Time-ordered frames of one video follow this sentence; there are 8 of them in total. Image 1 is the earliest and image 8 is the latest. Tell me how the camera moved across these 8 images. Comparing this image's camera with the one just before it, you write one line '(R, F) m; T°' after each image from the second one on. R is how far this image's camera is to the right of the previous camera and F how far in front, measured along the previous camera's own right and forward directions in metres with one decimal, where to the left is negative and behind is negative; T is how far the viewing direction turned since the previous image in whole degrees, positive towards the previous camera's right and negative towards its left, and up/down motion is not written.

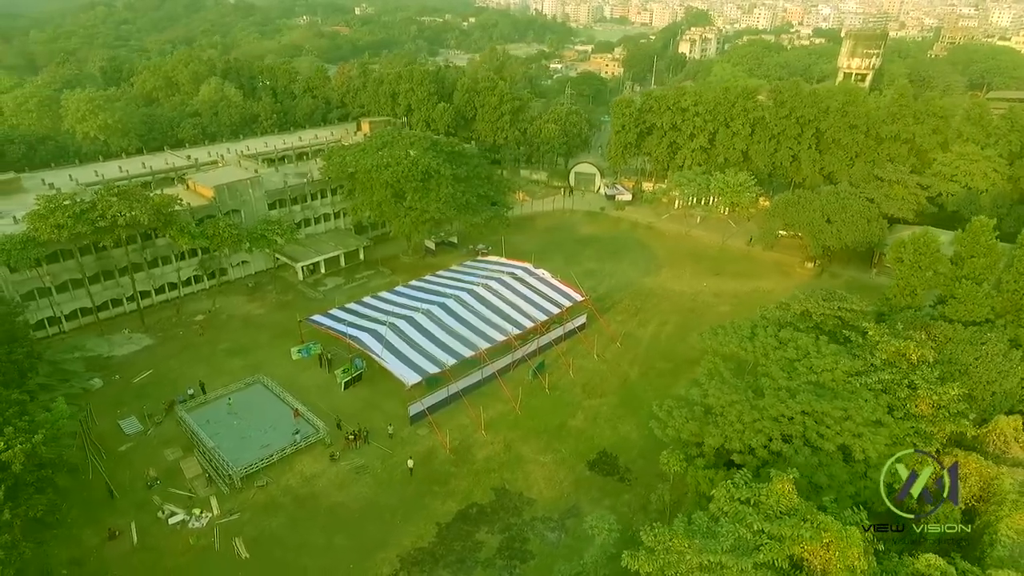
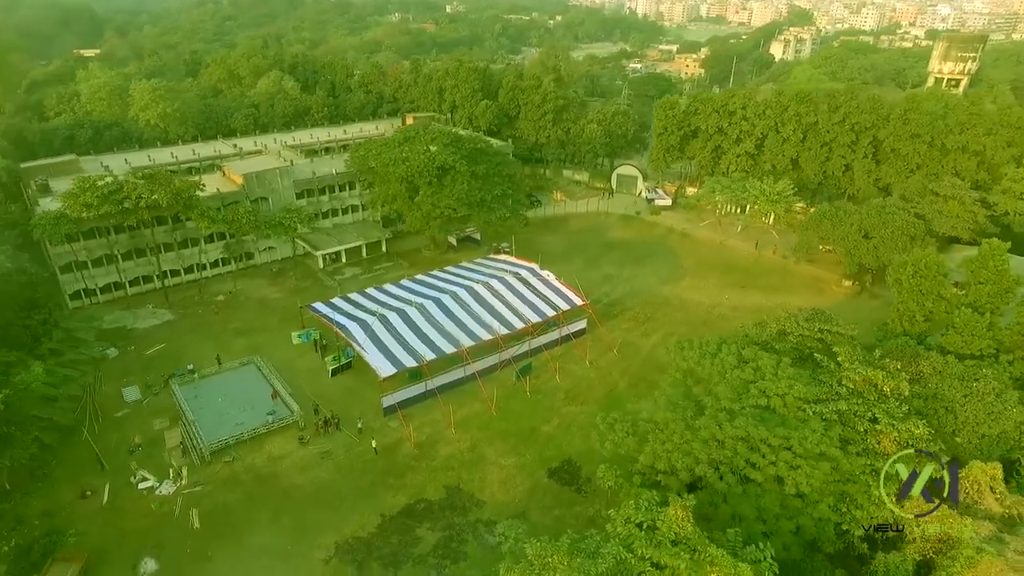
(+4.7, +0.6) m; -7°
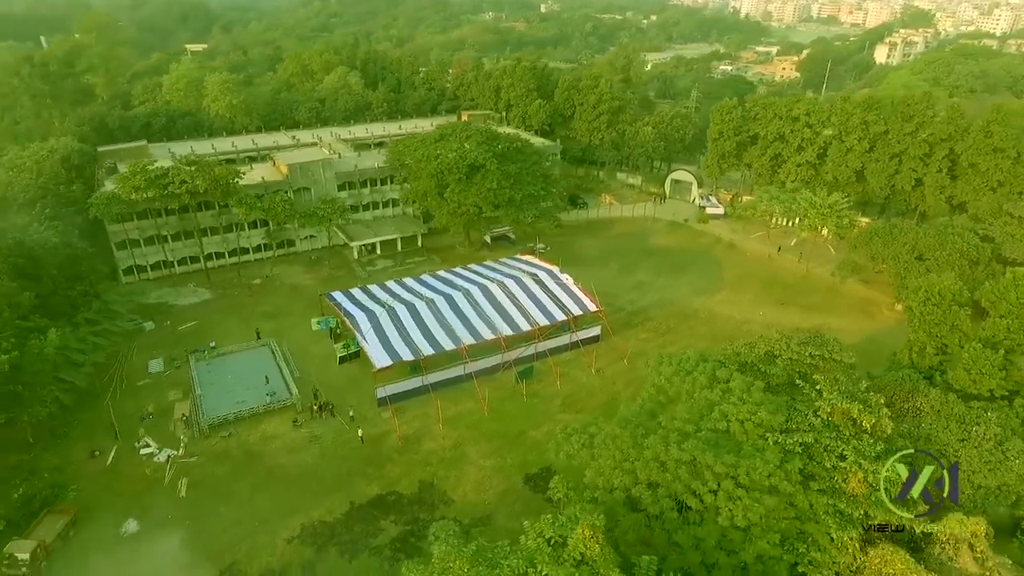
(+4.0, +0.5) m; -8°
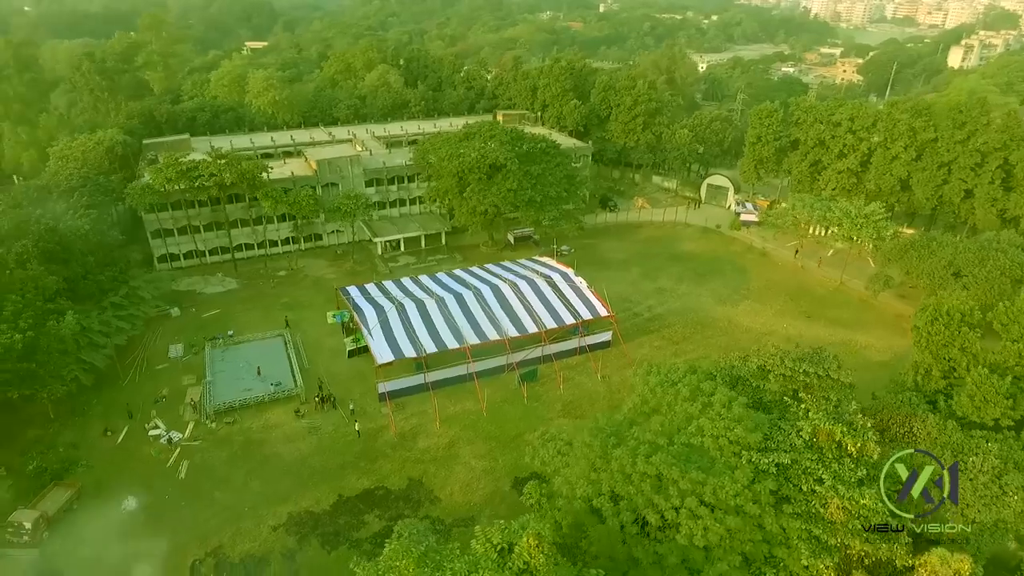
(+2.3, +0.3) m; -5°
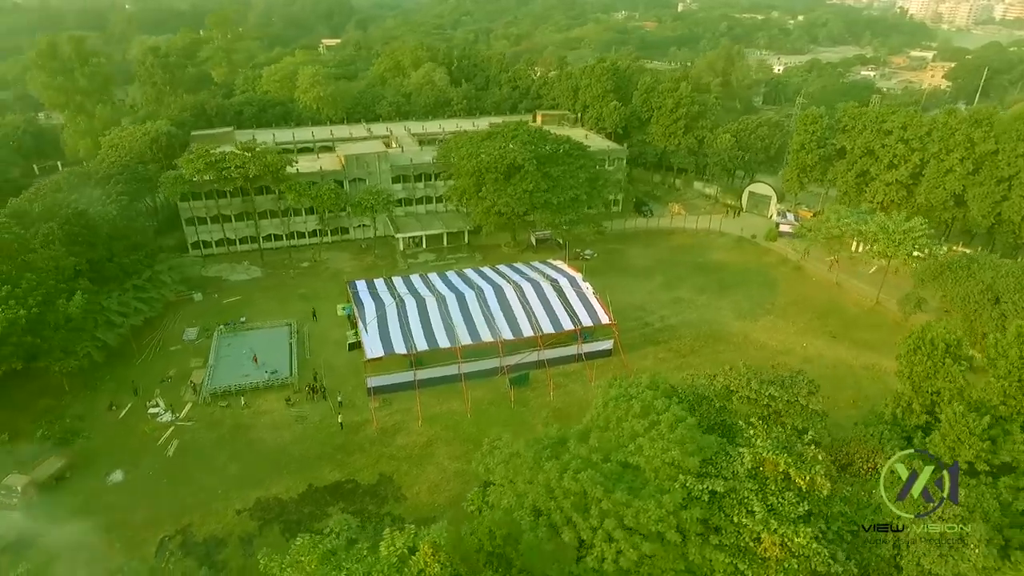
(+3.6, +0.5) m; -6°
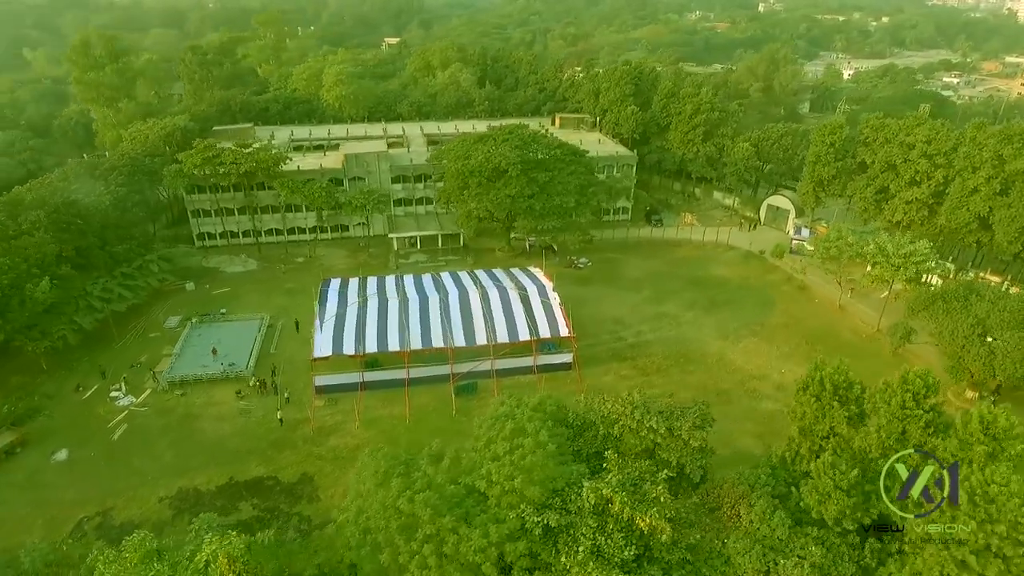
(+5.7, +0.8) m; -6°
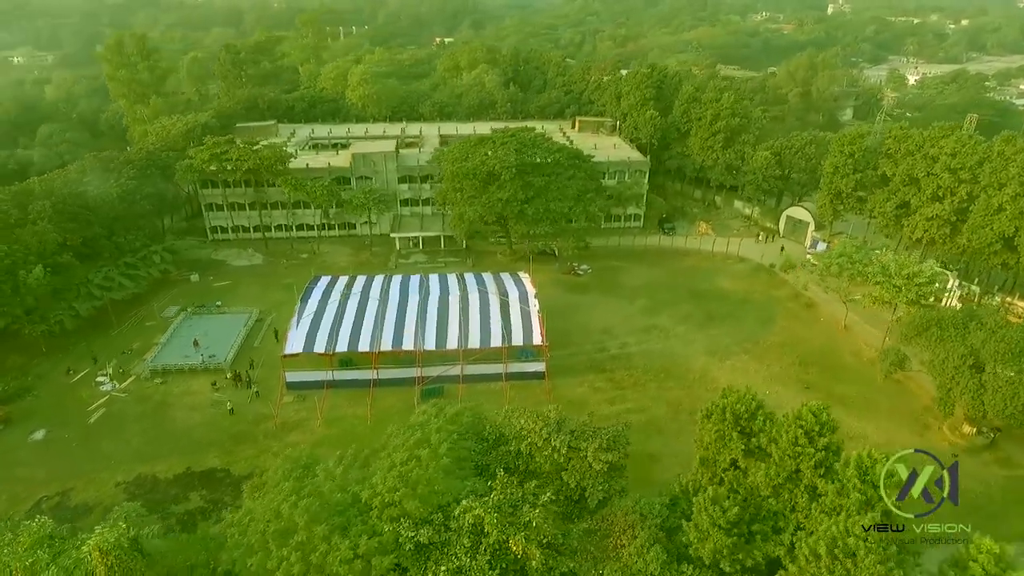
(+4.2, +0.6) m; -5°
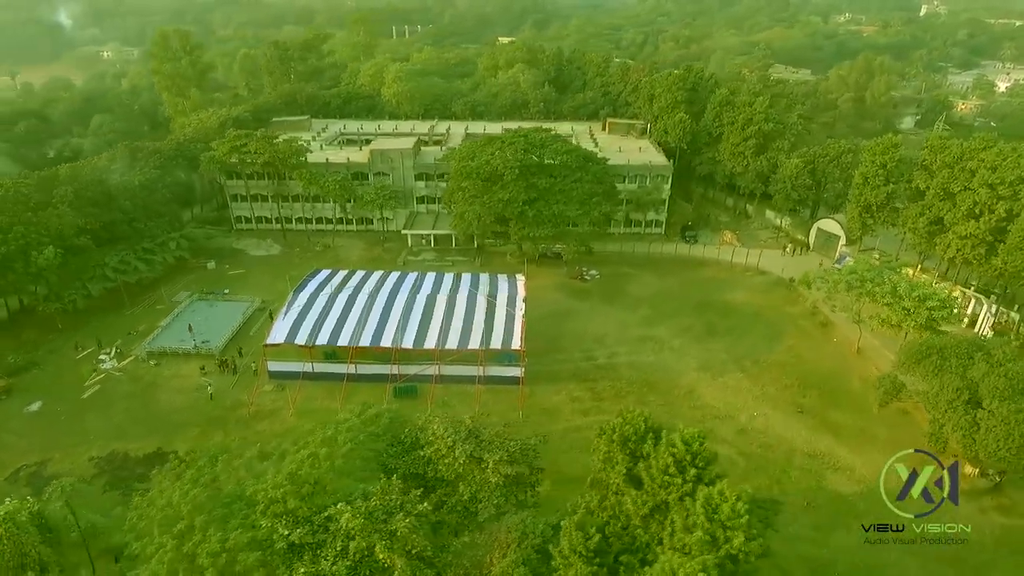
(+4.3, +0.7) m; -6°
